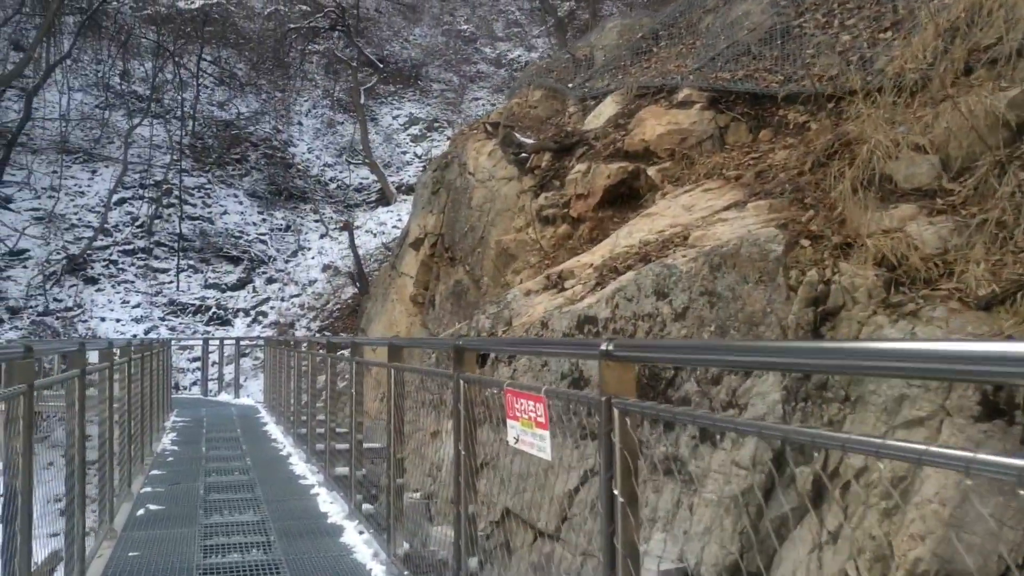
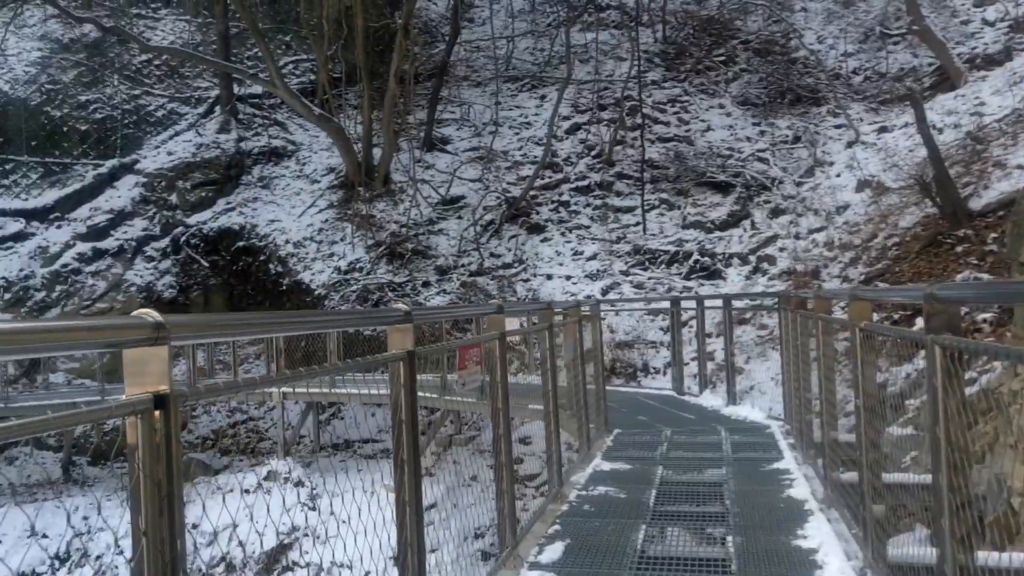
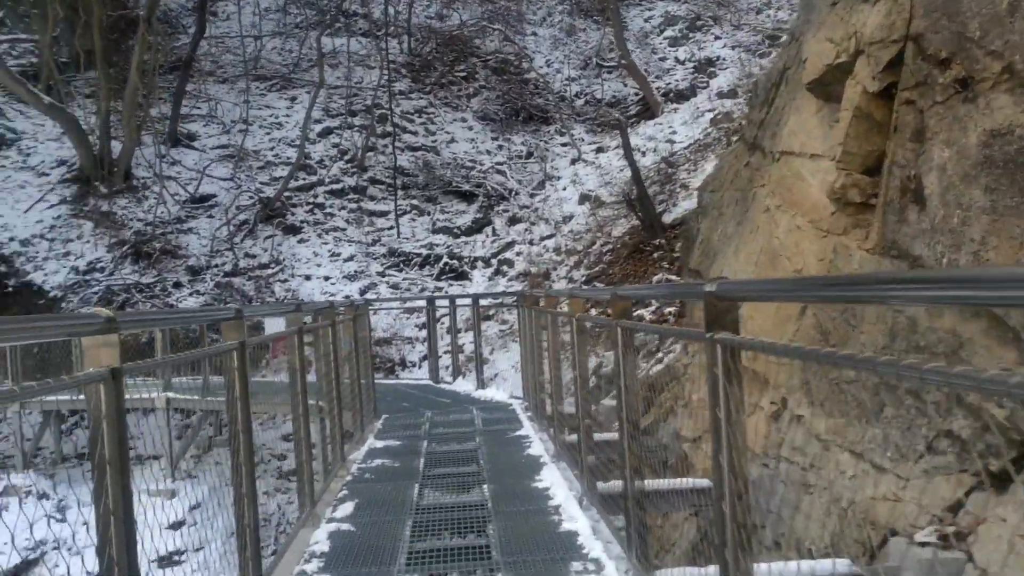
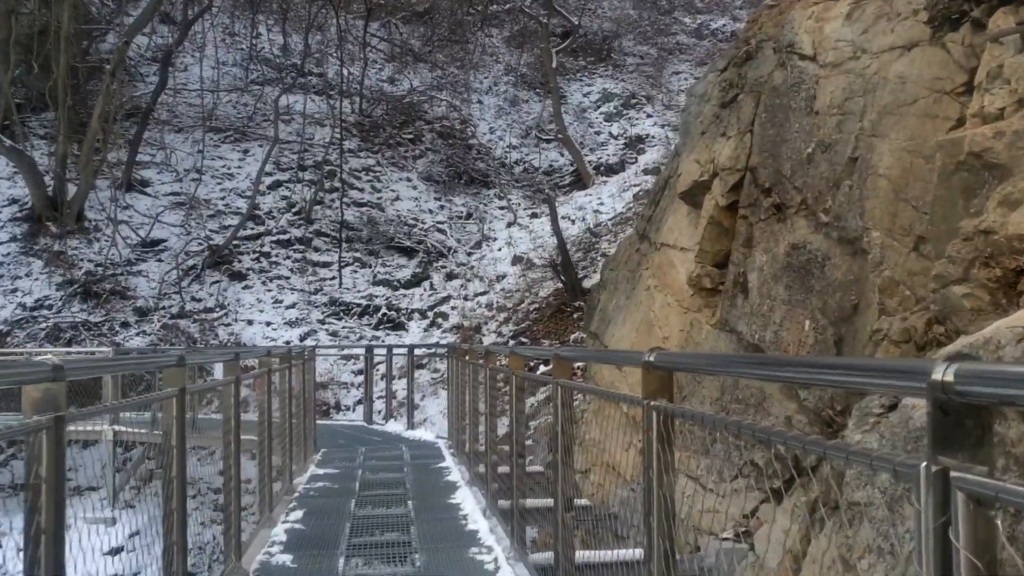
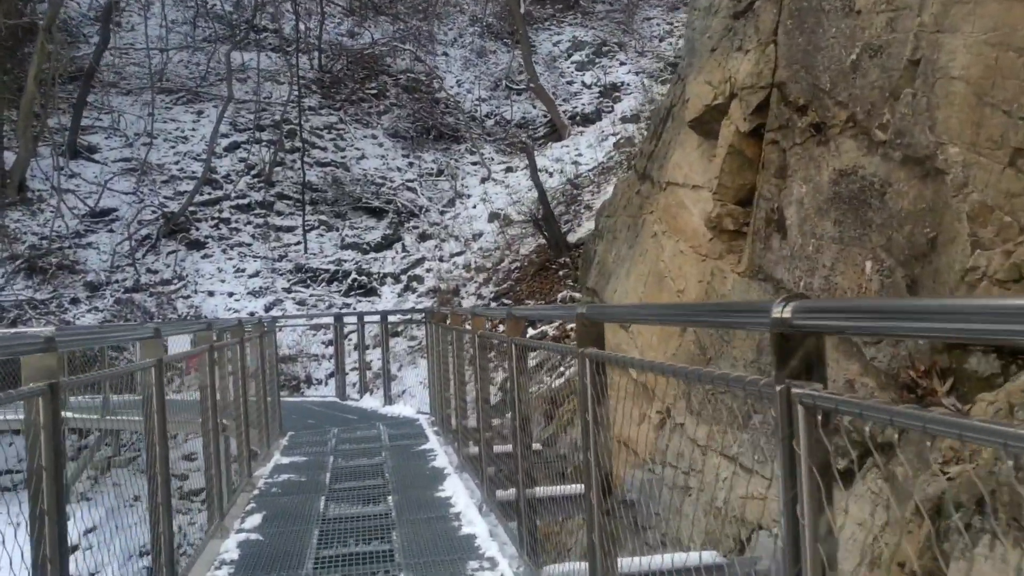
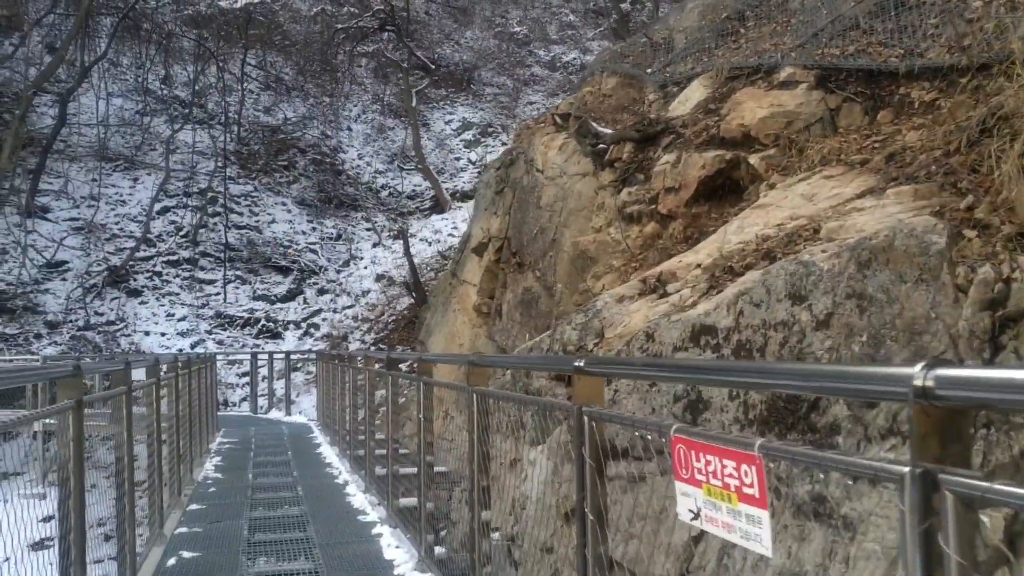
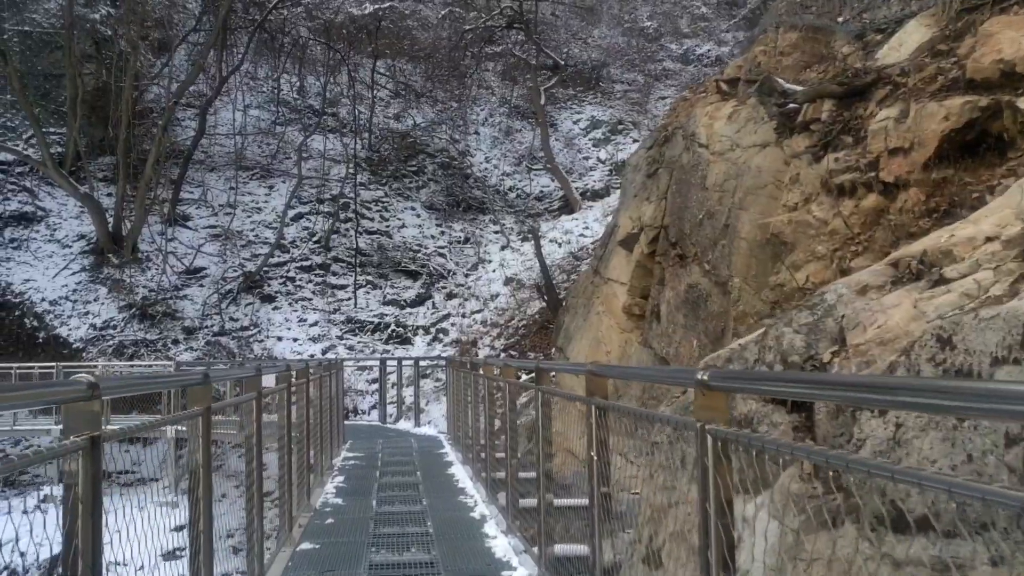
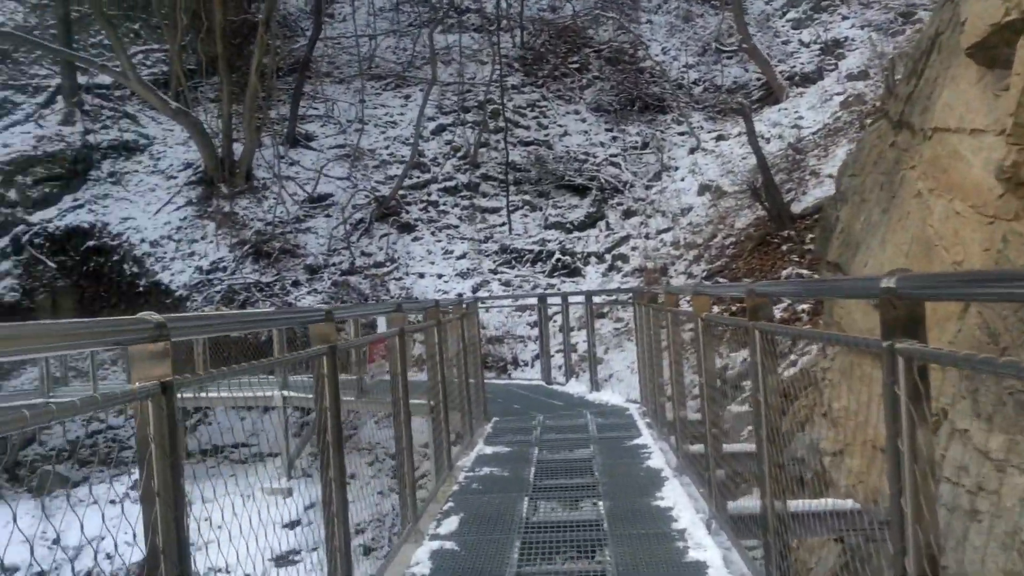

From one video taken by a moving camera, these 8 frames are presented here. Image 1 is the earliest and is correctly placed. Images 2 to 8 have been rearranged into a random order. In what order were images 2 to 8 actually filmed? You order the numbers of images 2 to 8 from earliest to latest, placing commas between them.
6, 7, 4, 5, 3, 8, 2
